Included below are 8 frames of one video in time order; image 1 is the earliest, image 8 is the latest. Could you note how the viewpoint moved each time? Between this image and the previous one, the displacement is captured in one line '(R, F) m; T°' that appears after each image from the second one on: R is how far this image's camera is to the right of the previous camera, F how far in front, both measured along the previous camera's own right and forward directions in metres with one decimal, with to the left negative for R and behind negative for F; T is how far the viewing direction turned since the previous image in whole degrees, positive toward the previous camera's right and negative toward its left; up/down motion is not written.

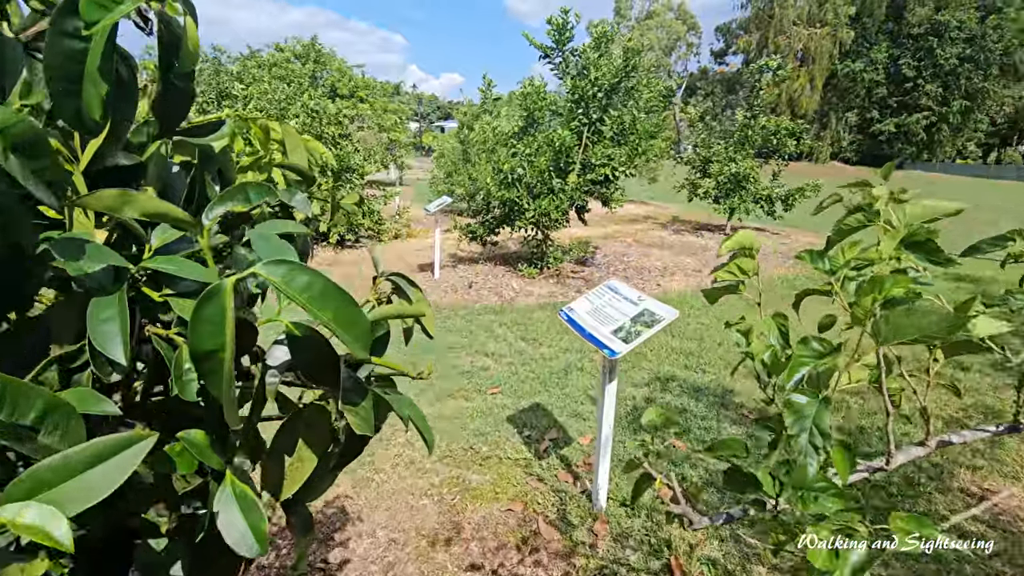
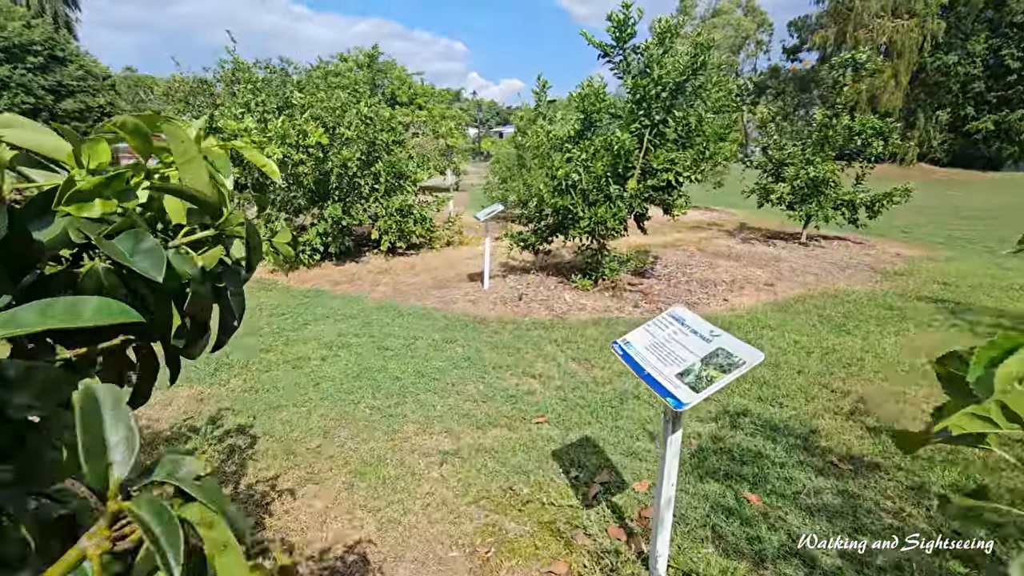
(0.0, +0.4) m; -6°
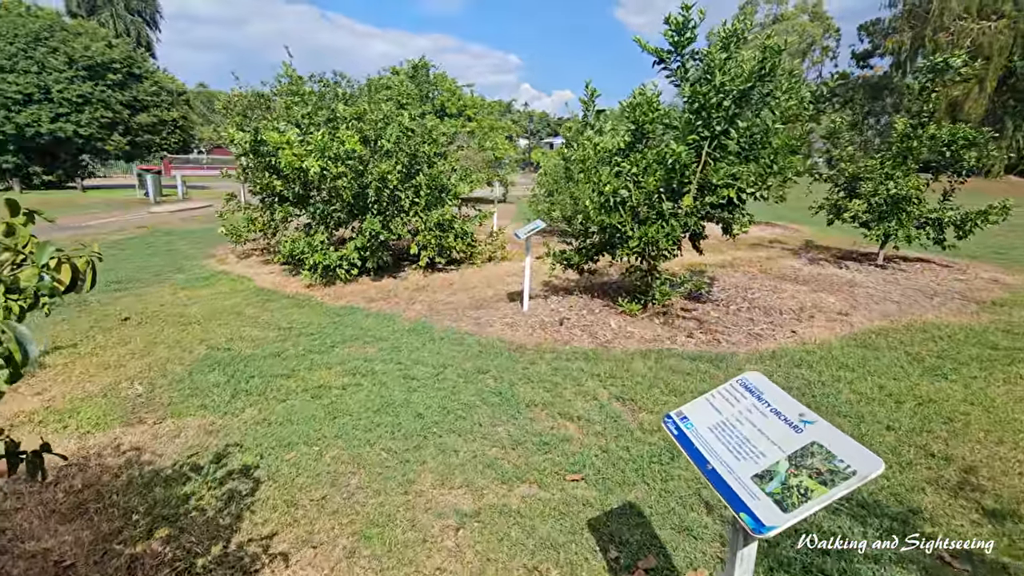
(+0.1, +0.5) m; -5°
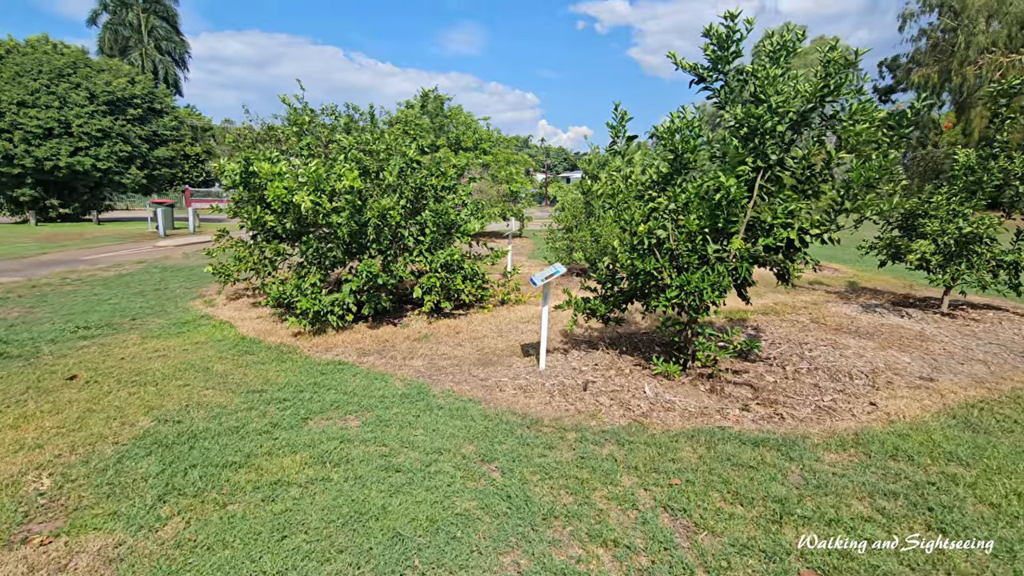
(0.0, +1.0) m; -2°
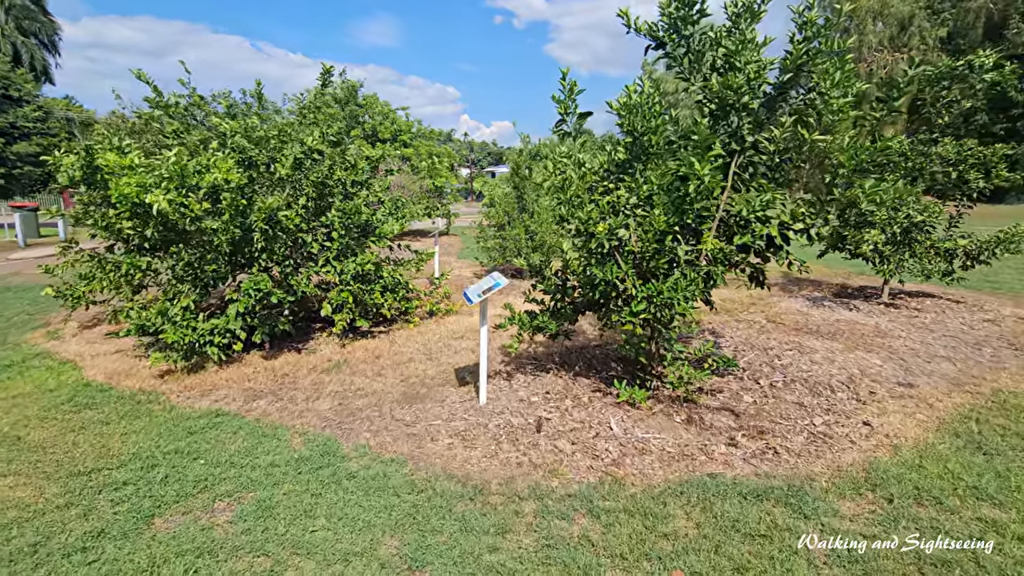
(0.0, +1.1) m; +8°
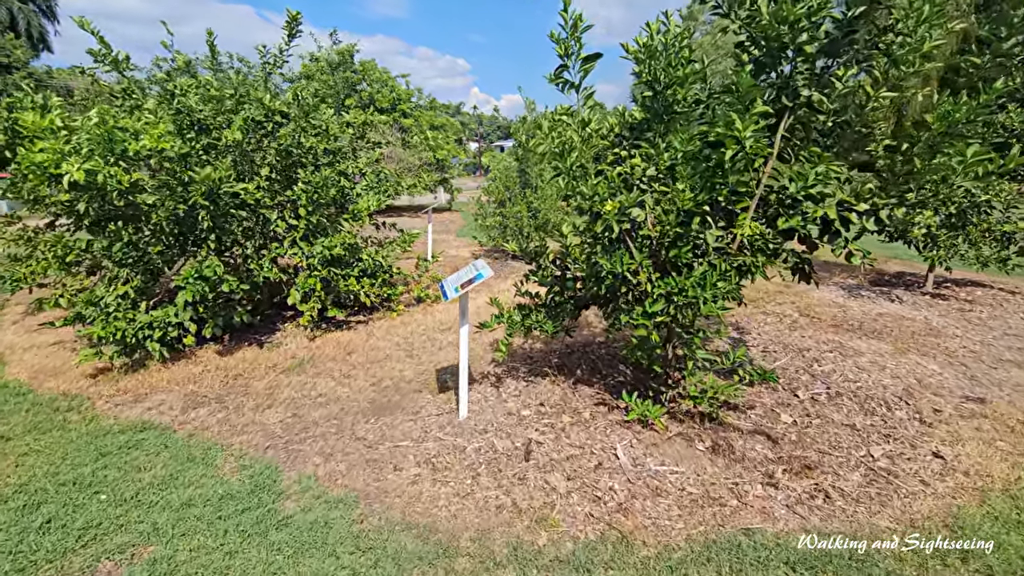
(+0.2, +0.8) m; -1°
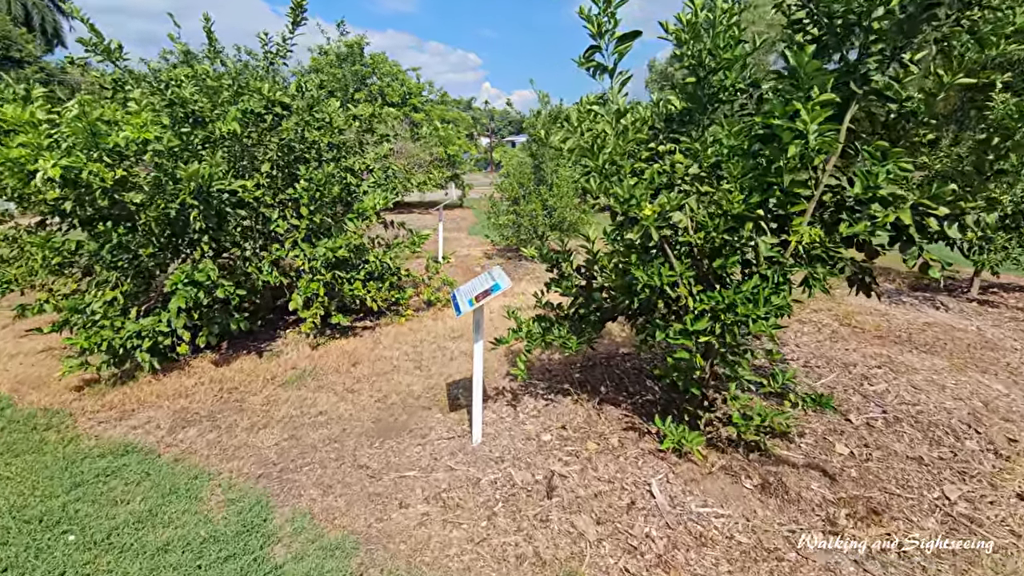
(-0.1, +0.4) m; -1°
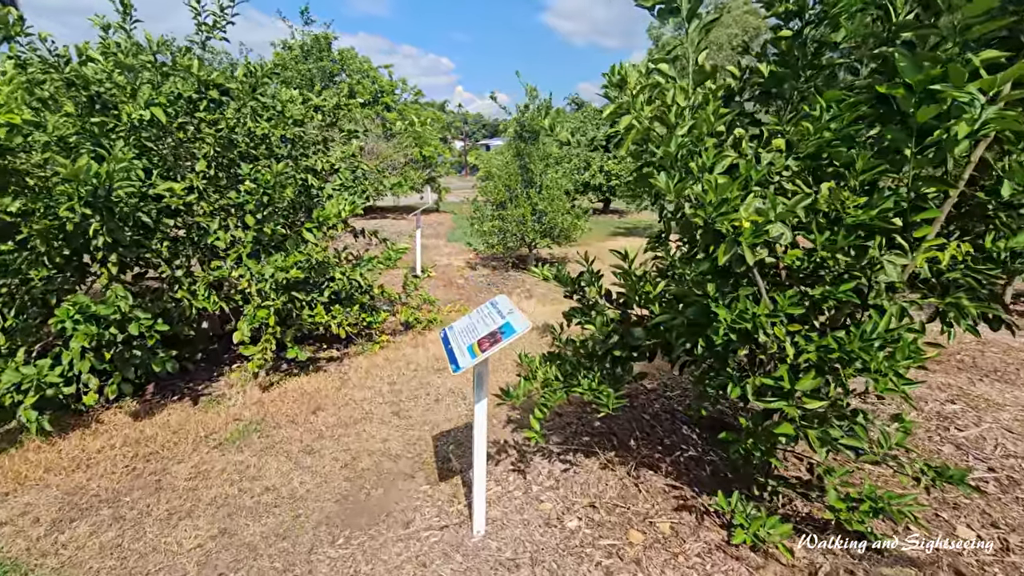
(-0.2, +0.9) m; +3°
